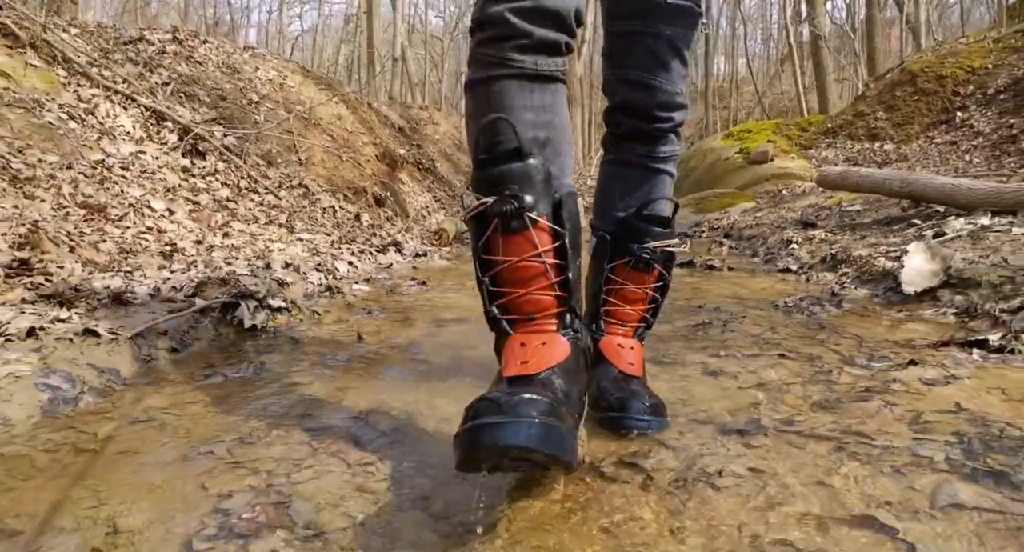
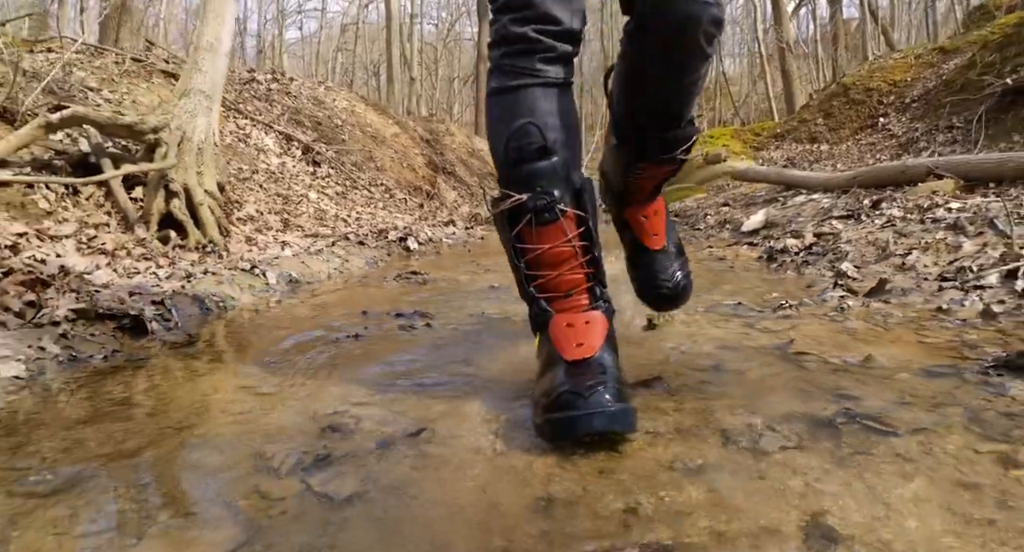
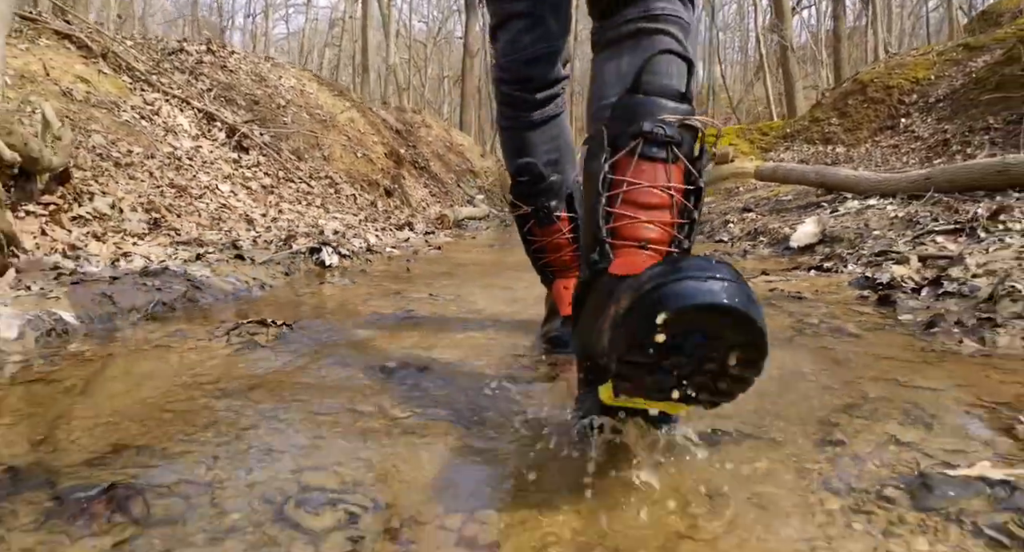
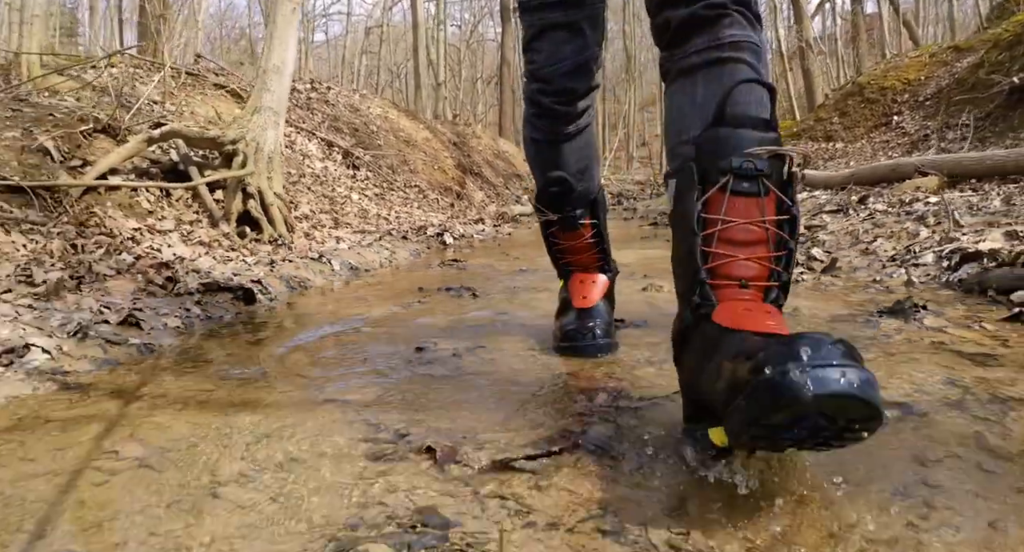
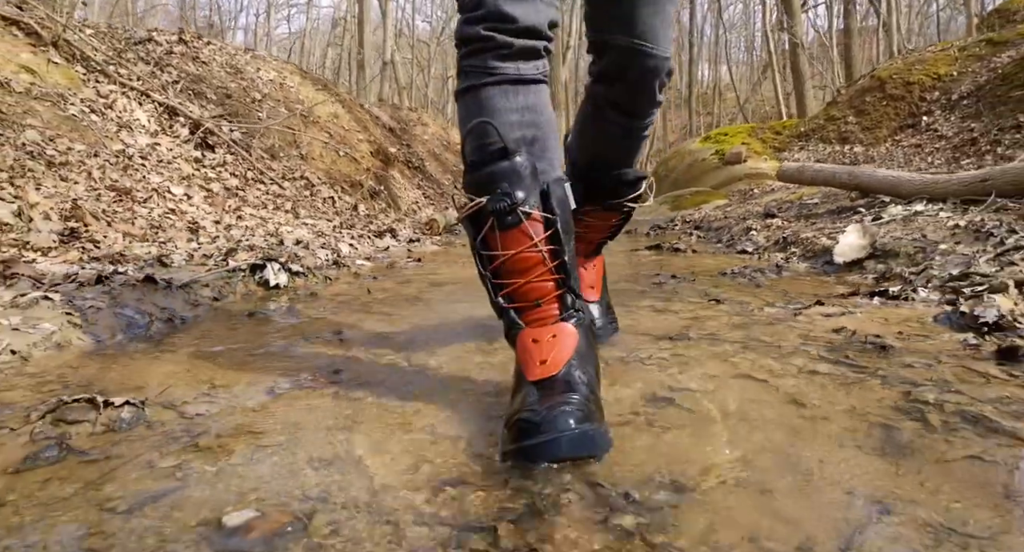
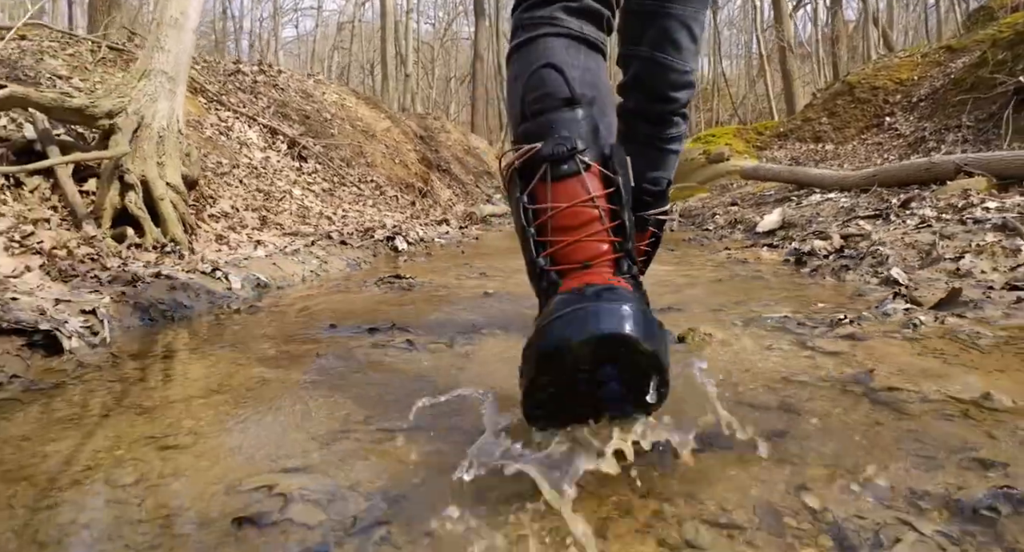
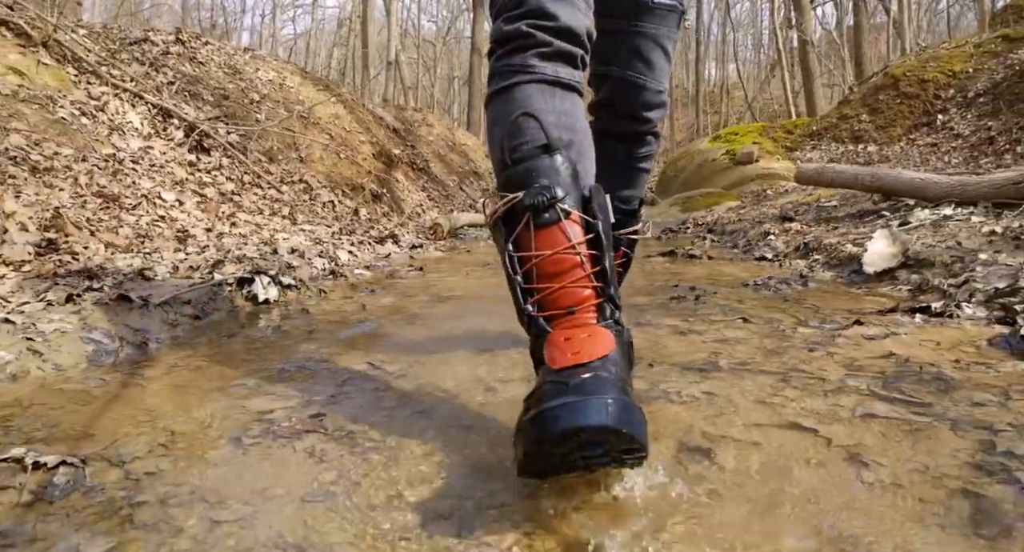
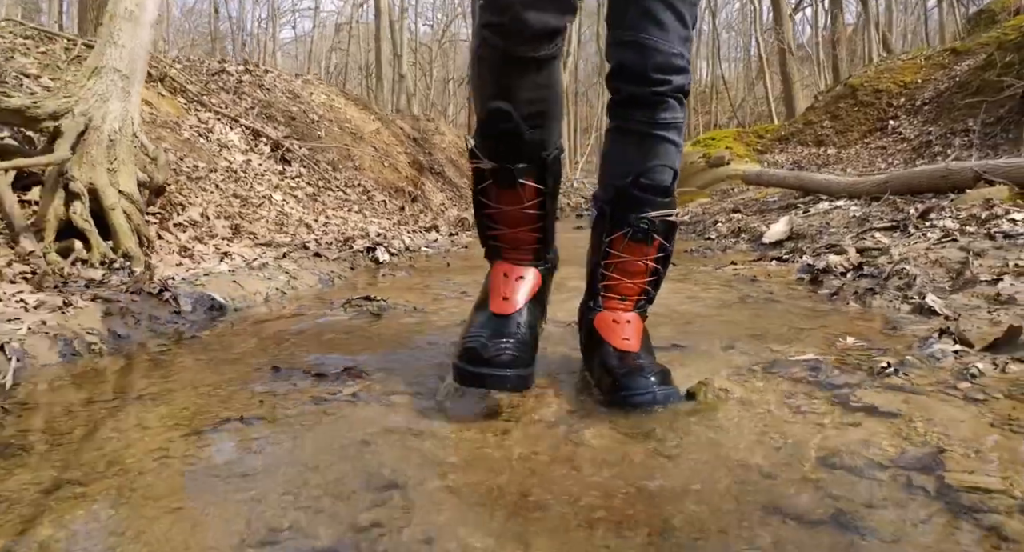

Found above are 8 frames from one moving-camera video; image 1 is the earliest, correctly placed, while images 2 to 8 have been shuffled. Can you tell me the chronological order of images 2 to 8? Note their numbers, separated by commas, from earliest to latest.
7, 5, 3, 8, 6, 2, 4
